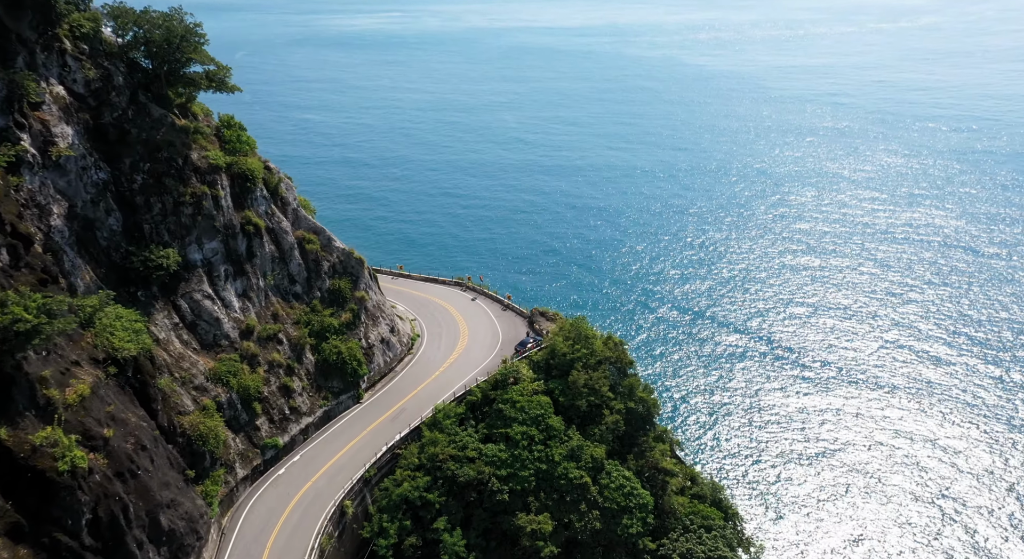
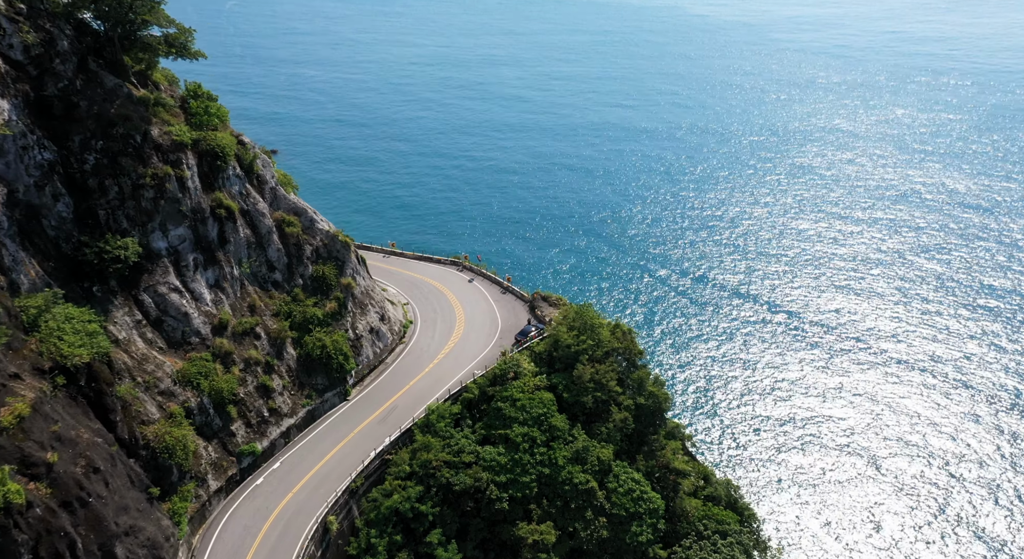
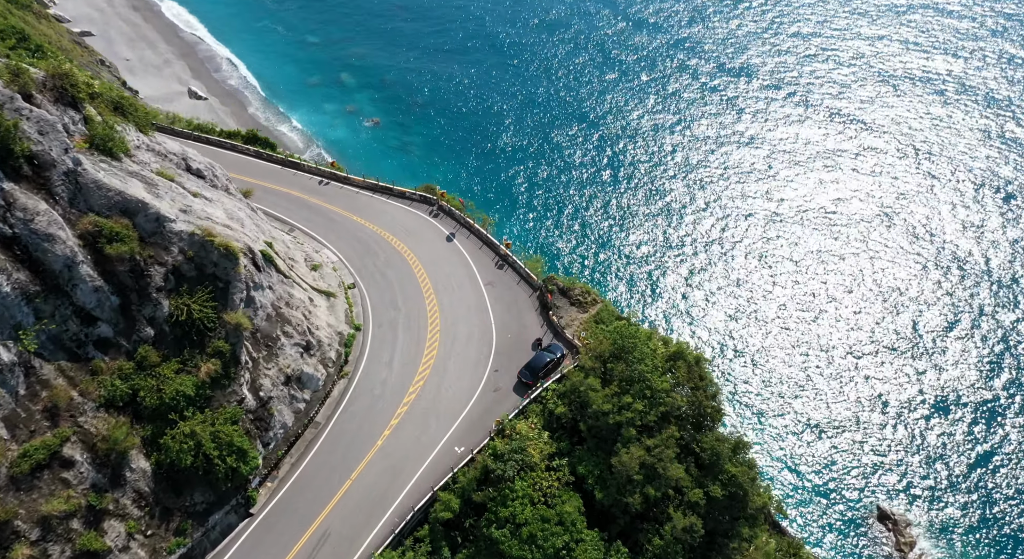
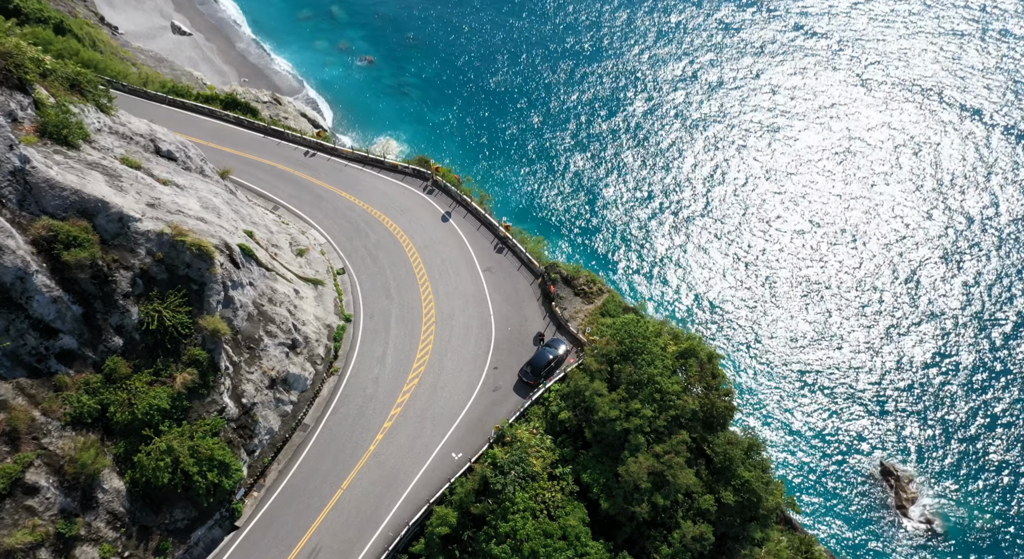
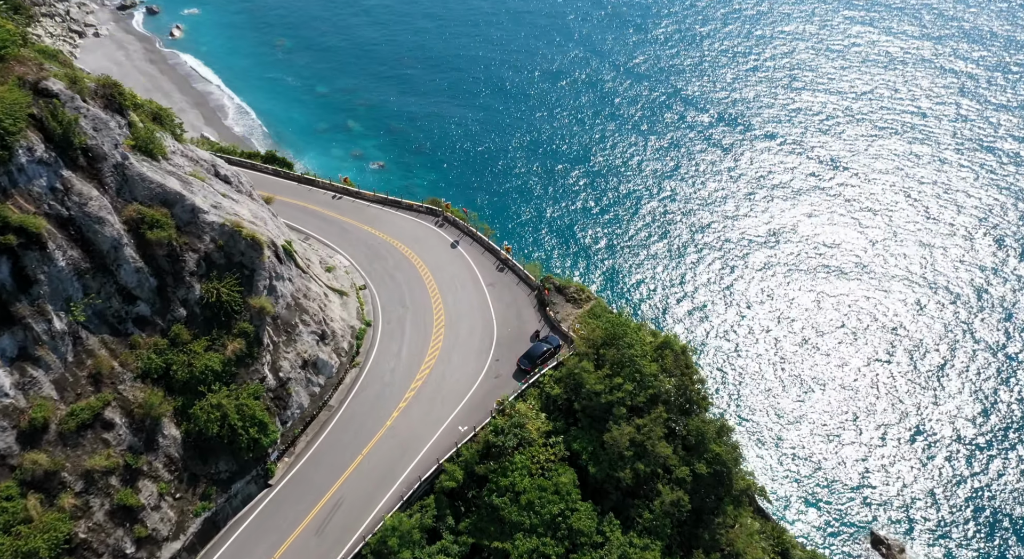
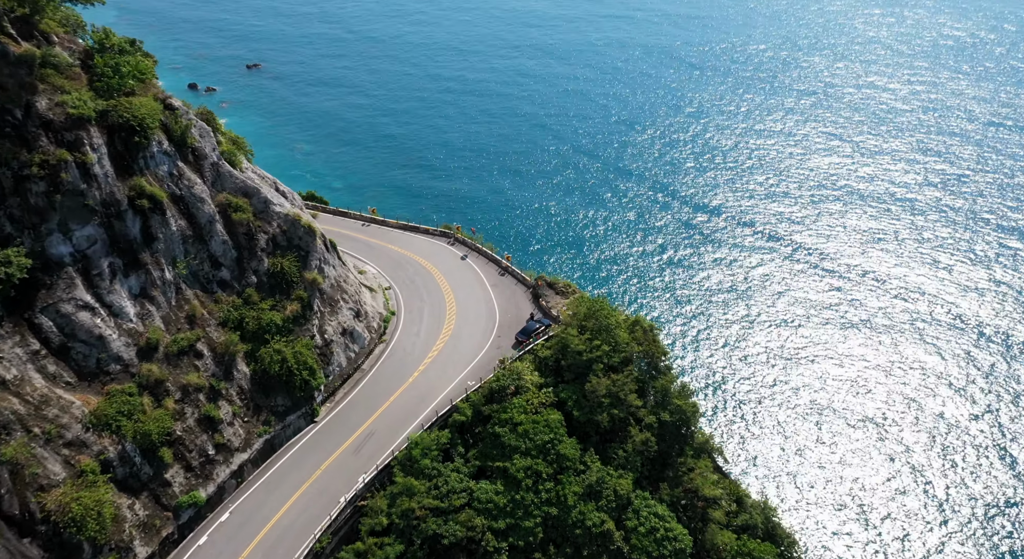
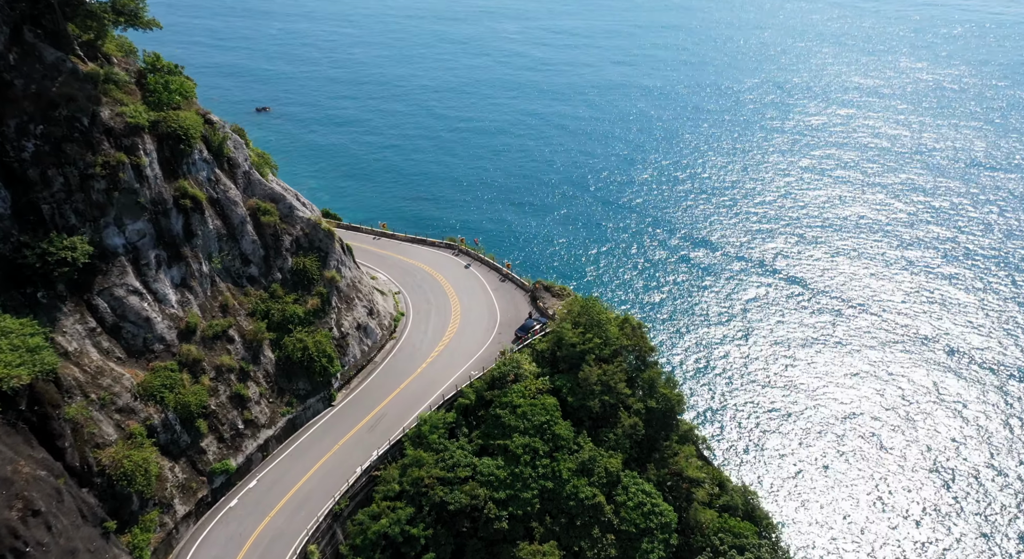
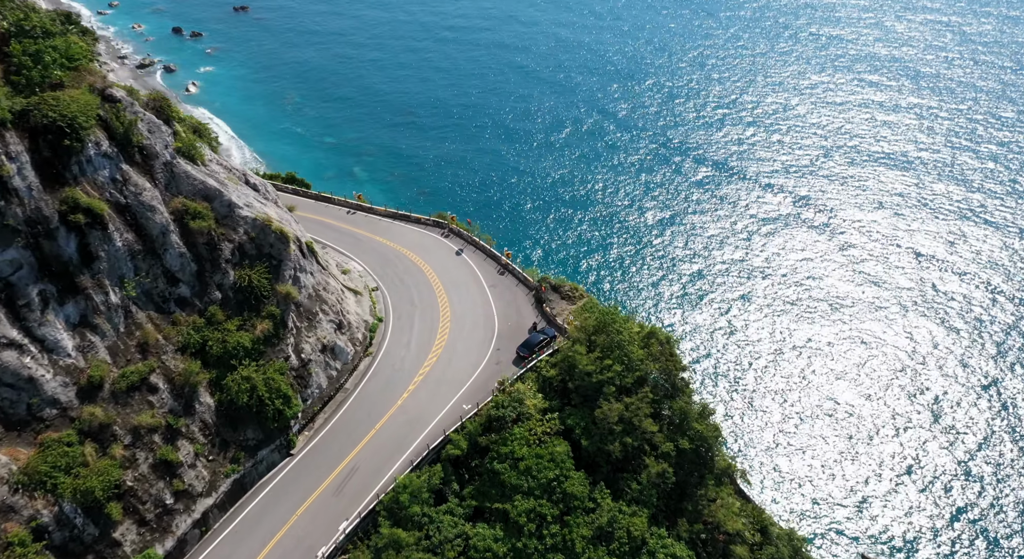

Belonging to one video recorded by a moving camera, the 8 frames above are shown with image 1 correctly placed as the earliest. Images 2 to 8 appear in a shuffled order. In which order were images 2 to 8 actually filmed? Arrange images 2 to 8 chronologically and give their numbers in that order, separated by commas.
2, 7, 6, 8, 5, 3, 4
